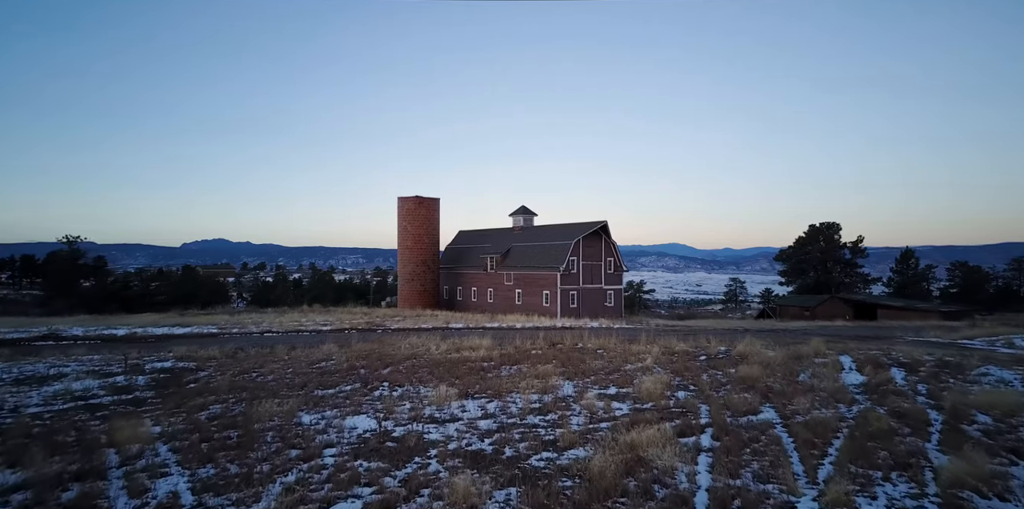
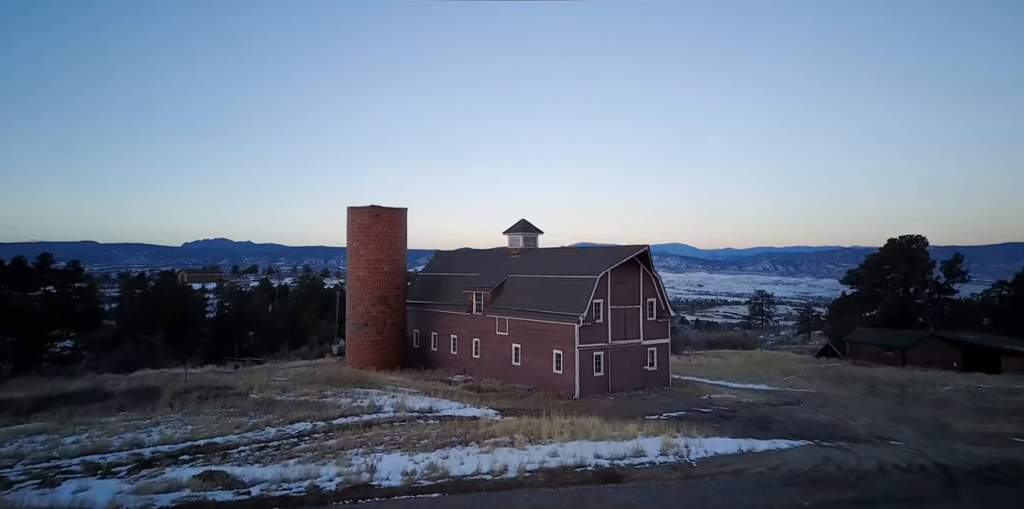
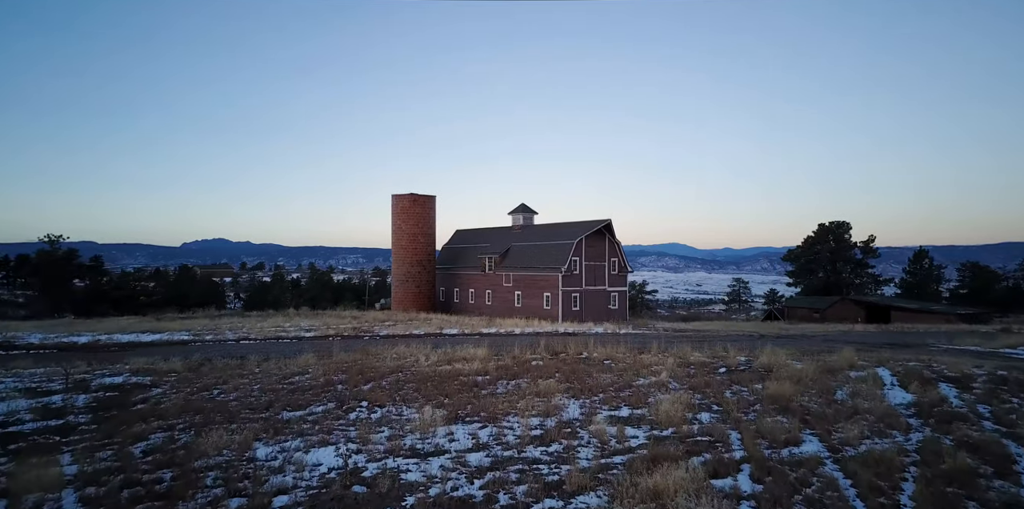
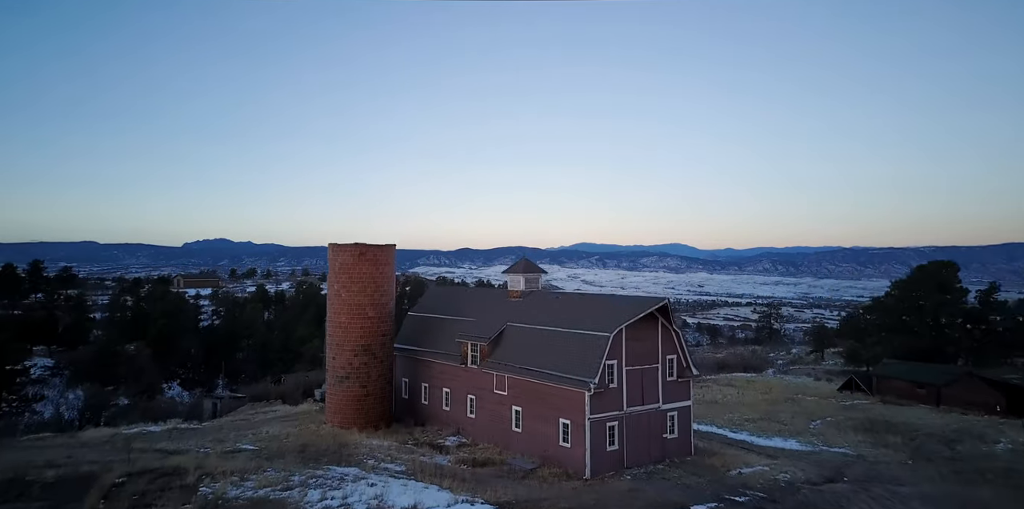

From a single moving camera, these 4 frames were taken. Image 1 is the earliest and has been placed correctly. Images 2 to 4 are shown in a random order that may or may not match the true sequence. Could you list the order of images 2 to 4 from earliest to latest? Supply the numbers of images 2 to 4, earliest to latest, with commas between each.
3, 2, 4
